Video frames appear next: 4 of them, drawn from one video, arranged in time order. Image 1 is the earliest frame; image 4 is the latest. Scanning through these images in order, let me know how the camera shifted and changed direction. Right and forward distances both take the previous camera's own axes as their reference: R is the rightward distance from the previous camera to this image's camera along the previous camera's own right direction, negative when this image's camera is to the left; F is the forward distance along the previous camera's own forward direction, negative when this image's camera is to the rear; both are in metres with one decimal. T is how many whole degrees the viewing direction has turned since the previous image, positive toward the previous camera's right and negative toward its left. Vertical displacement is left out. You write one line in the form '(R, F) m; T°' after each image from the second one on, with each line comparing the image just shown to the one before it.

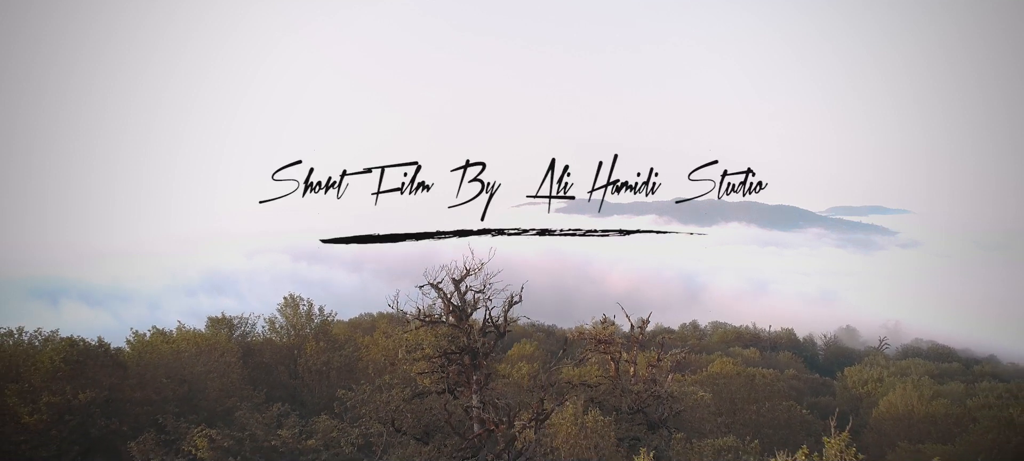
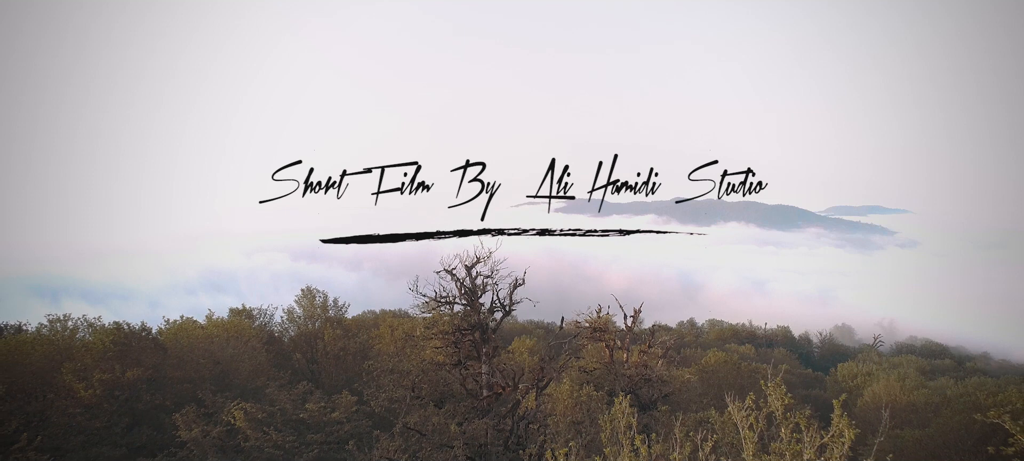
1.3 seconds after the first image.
(-0.1, -2.3) m; 0°
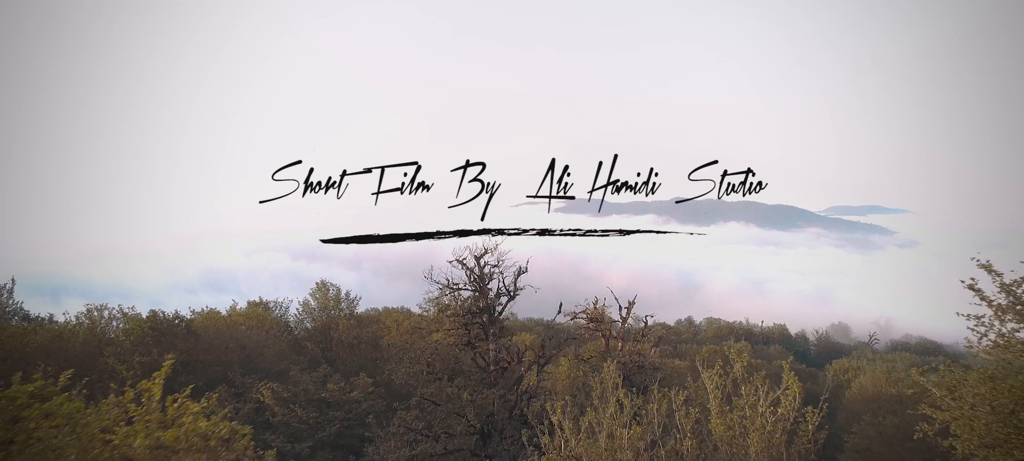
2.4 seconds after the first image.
(-0.1, -2.1) m; 0°
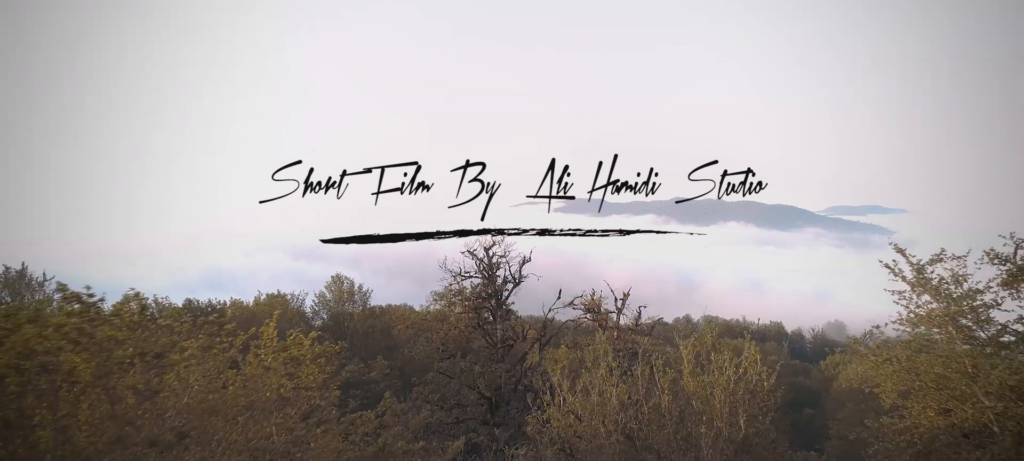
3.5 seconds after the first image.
(-0.2, -2.4) m; 0°
